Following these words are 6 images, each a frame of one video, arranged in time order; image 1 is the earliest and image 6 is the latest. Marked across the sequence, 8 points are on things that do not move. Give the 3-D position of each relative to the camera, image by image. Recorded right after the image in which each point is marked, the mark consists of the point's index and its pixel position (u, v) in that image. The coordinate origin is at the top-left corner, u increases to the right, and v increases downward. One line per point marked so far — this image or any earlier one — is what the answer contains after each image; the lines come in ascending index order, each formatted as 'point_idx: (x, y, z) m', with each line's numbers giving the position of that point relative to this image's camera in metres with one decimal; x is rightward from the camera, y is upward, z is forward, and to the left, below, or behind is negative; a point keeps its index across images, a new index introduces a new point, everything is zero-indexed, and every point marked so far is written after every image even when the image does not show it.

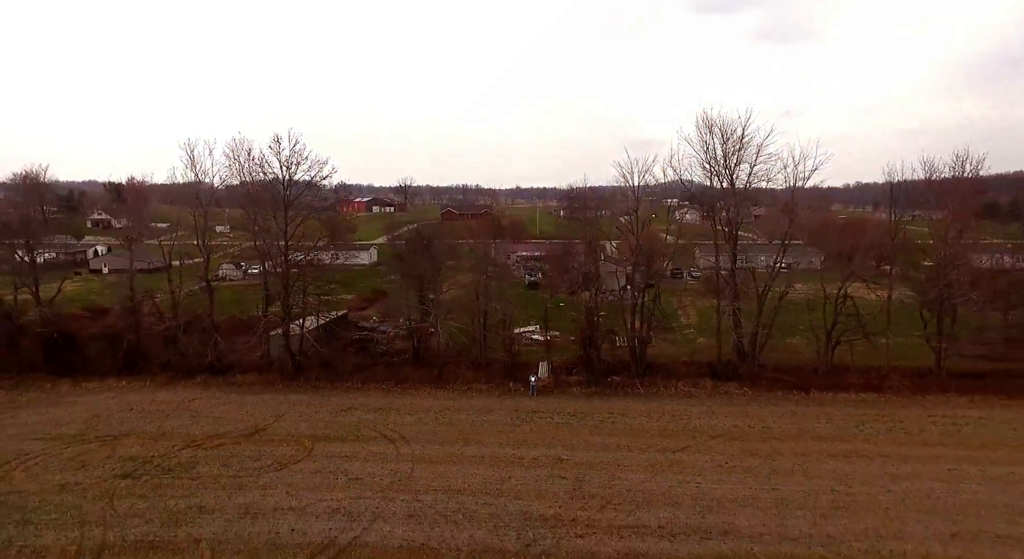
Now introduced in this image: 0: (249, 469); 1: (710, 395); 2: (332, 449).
0: (-5.1, -3.6, +12.7) m
1: (+5.3, -2.9, +17.5) m
2: (-3.8, -3.5, +13.5) m
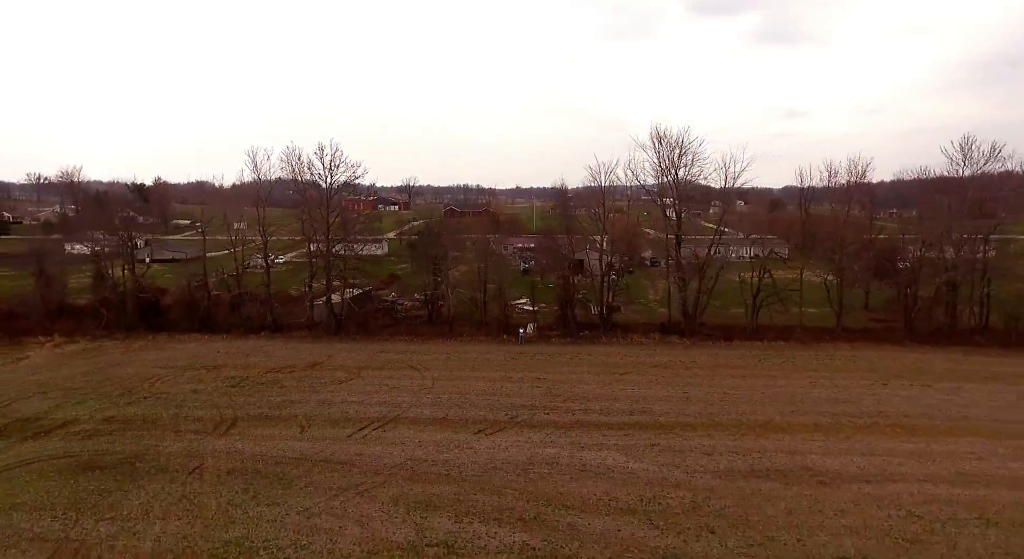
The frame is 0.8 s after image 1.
0: (-5.4, -2.8, +18.1) m
1: (+5.1, -2.1, +22.9) m
2: (-4.0, -2.7, +19.0) m
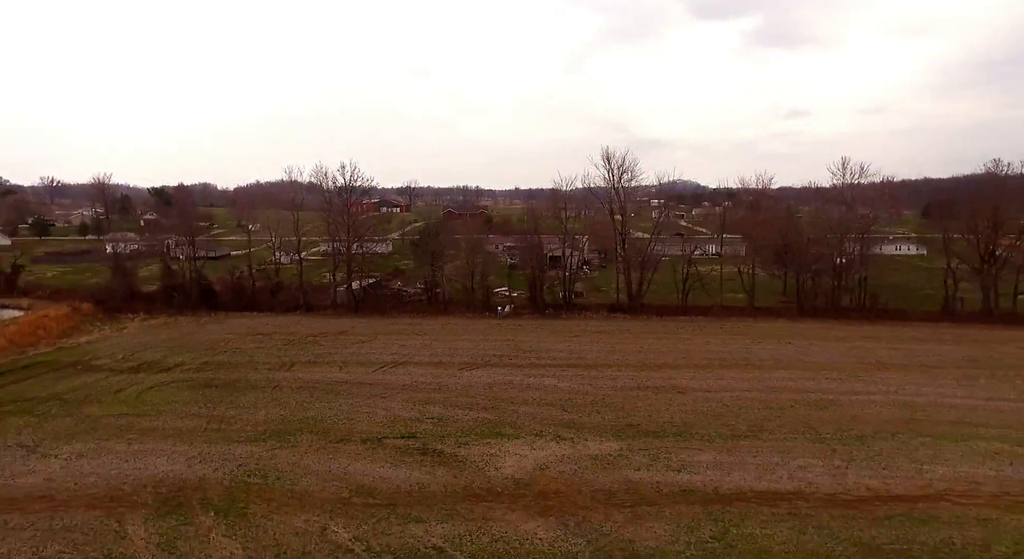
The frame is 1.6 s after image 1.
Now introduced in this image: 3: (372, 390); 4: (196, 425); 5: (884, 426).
0: (-6.2, -2.3, +24.7) m
1: (+4.2, -1.6, +29.5) m
2: (-4.9, -2.2, +25.6) m
3: (-4.0, -3.0, +18.4) m
4: (-7.6, -3.4, +15.5) m
5: (+8.7, -3.3, +15.1) m
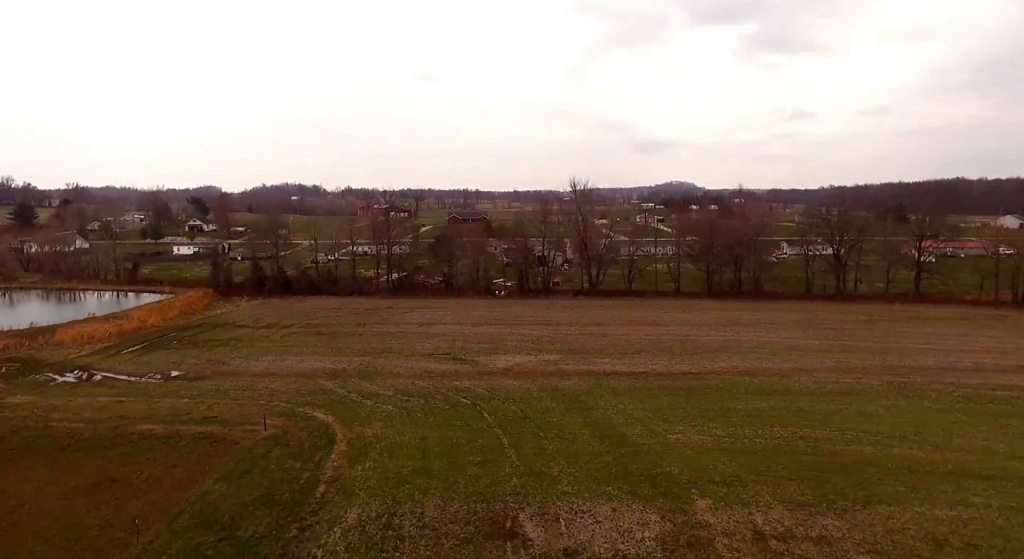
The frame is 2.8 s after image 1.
0: (-6.6, -1.8, +36.8) m
1: (+3.8, -1.1, +41.6) m
2: (-5.3, -1.7, +37.7) m
3: (-4.4, -2.6, +30.5) m
4: (-8.0, -2.9, +27.6) m
5: (+8.3, -2.8, +27.2) m
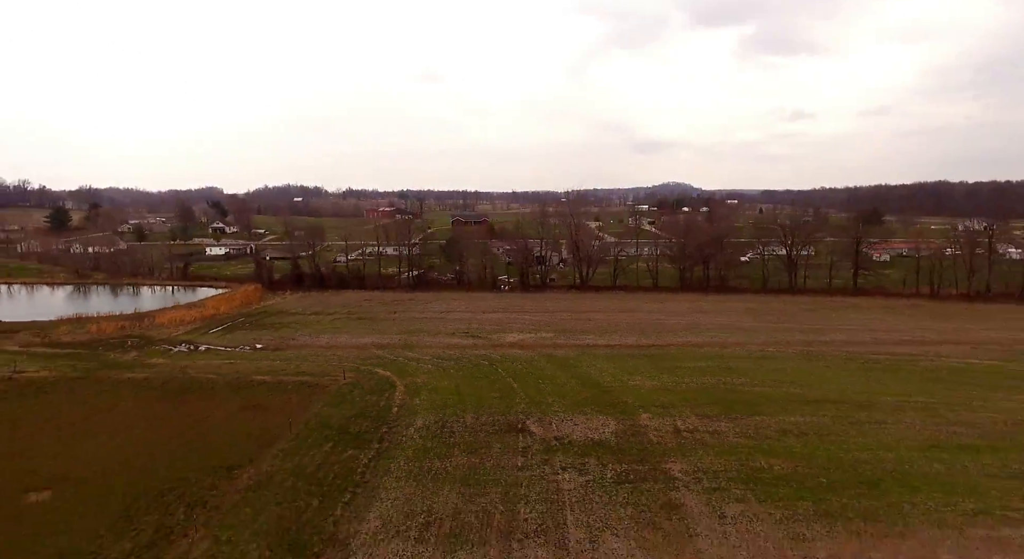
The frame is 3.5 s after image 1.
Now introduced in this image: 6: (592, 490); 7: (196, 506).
0: (-6.4, -1.6, +44.0) m
1: (+4.0, -0.8, +48.8) m
2: (-5.1, -1.5, +44.9) m
3: (-4.1, -2.3, +37.7) m
4: (-7.7, -2.6, +34.8) m
5: (+8.6, -2.6, +34.4) m
6: (+1.9, -4.9, +15.2) m
7: (-7.1, -5.1, +14.5) m
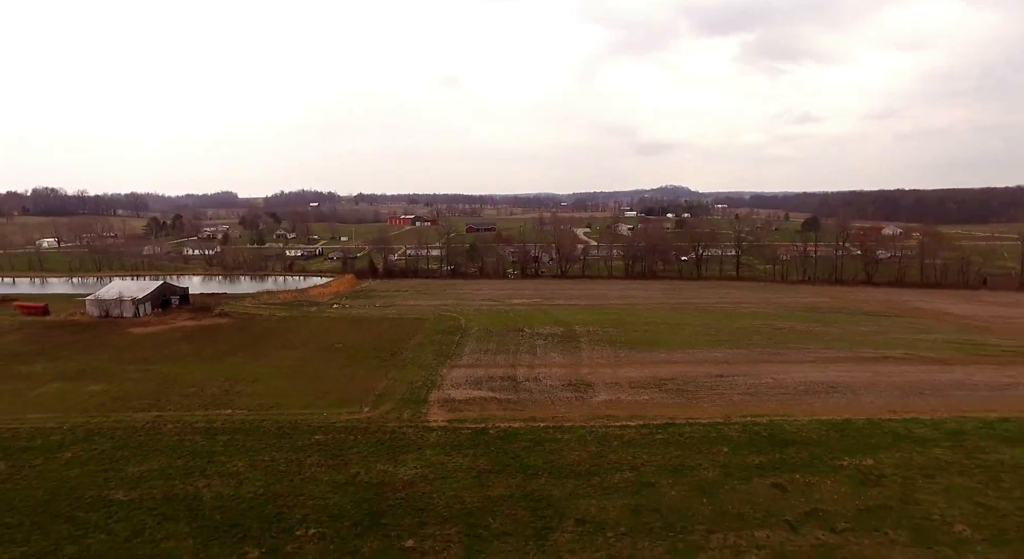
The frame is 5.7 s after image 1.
0: (-6.0, -0.7, +68.5) m
1: (+4.4, +0.1, +73.3) m
2: (-4.7, -0.6, +69.4) m
3: (-3.8, -1.4, +62.2) m
4: (-7.3, -1.7, +59.3) m
5: (+8.9, -1.6, +58.9) m
6: (+2.2, -3.9, +39.7) m
7: (-6.8, -4.2, +39.0) m
